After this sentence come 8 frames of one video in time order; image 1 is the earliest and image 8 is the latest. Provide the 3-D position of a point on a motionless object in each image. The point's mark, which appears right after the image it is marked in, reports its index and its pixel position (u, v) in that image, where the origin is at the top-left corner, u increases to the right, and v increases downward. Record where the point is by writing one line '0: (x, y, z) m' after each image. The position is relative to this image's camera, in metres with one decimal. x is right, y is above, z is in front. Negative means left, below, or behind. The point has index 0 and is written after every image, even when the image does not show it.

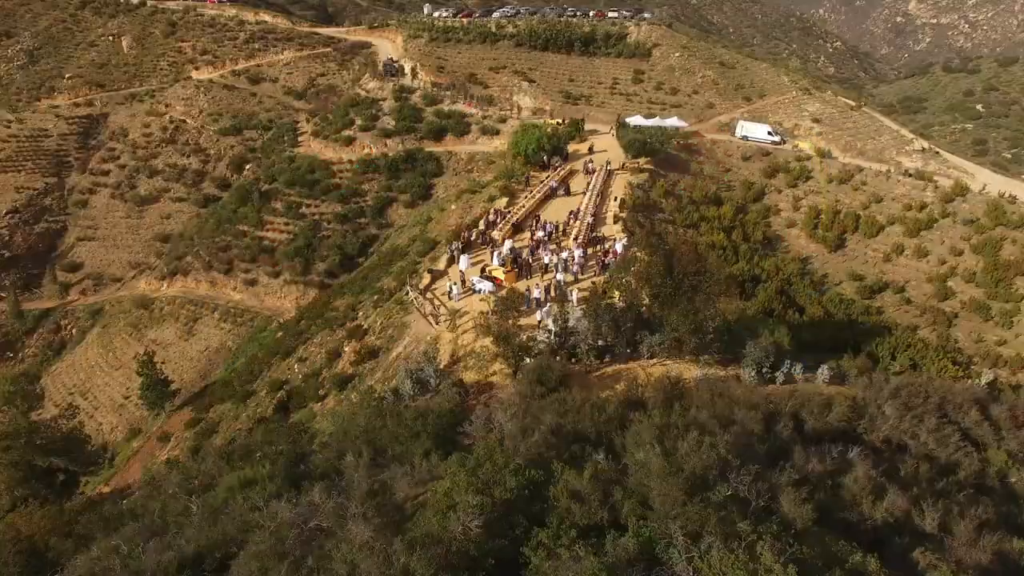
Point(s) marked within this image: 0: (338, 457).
0: (-4.7, -4.7, +17.3) m
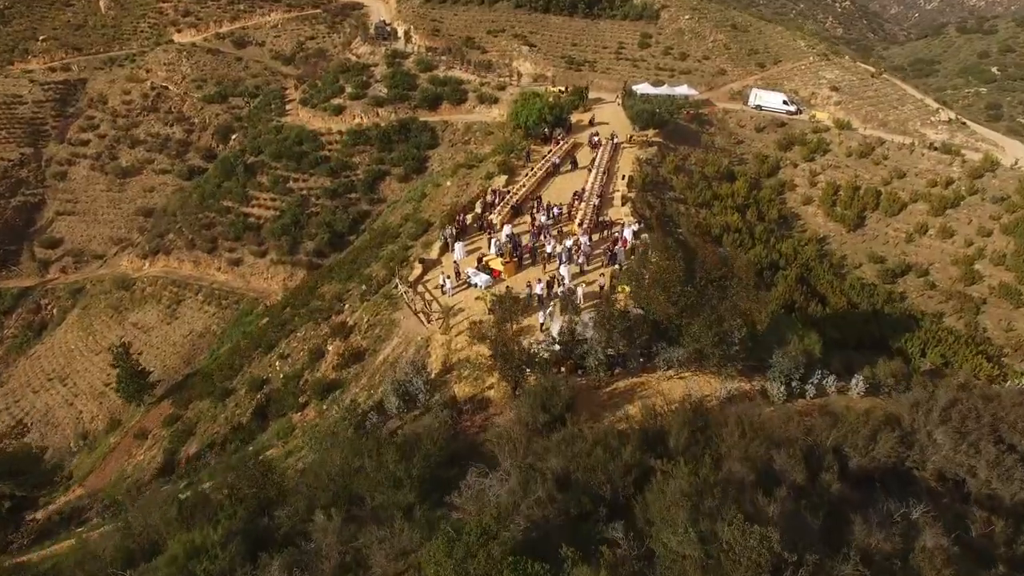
0: (-4.7, -5.1, +14.8) m
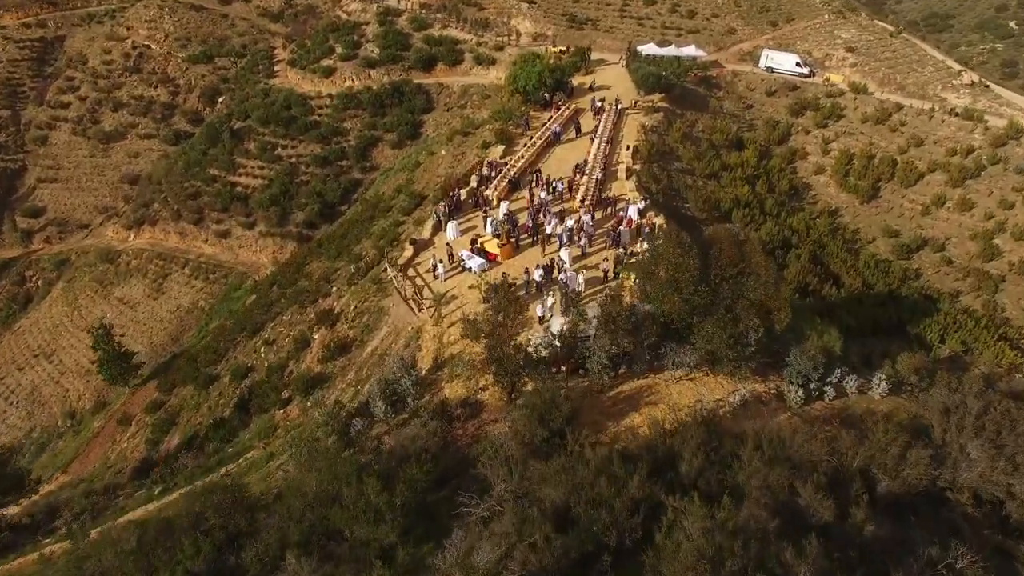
0: (-4.9, -5.4, +13.3) m
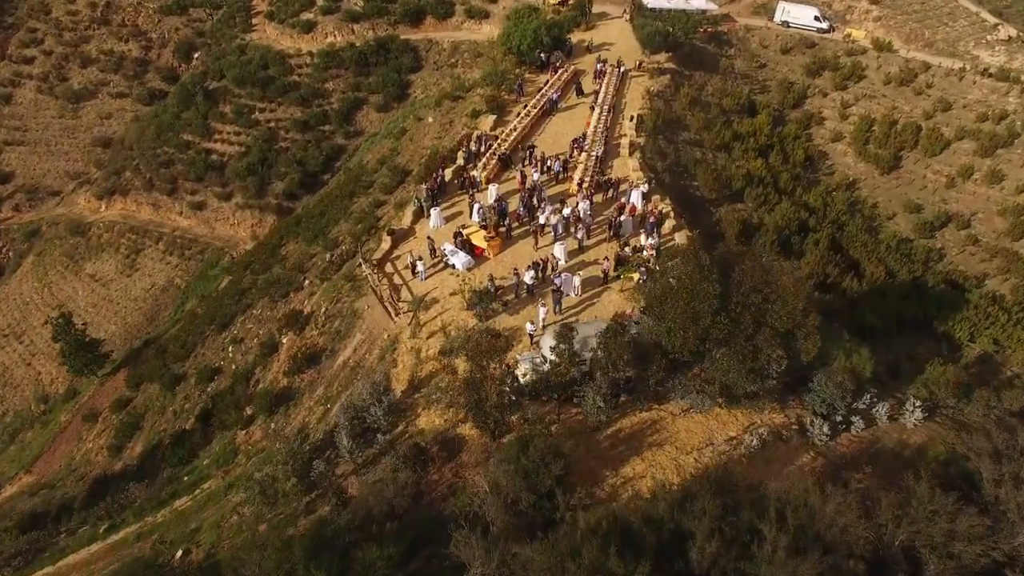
0: (-5.3, -6.4, +11.1) m
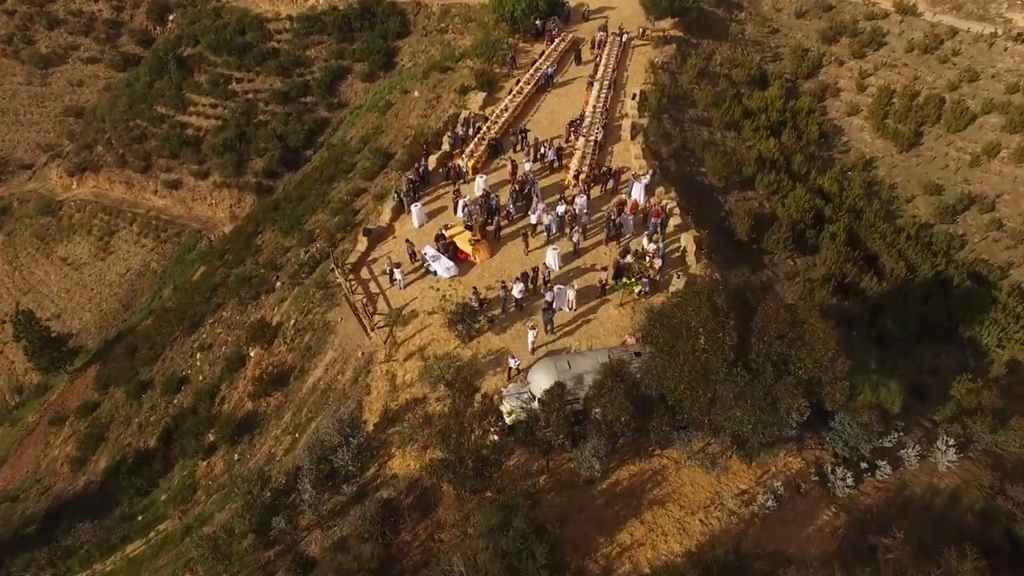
0: (-5.7, -7.6, +9.3) m
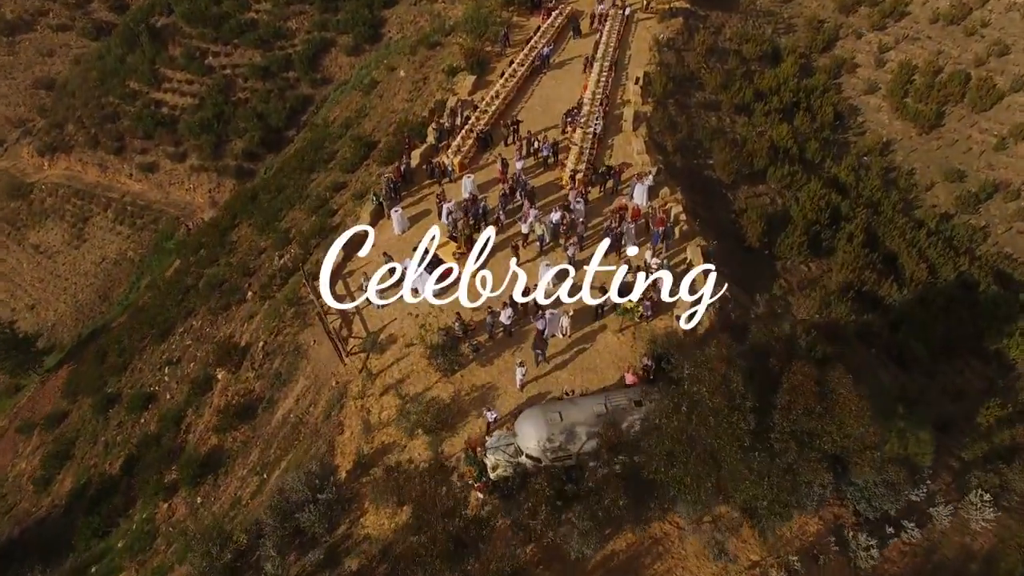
0: (-6.0, -8.9, +7.9) m
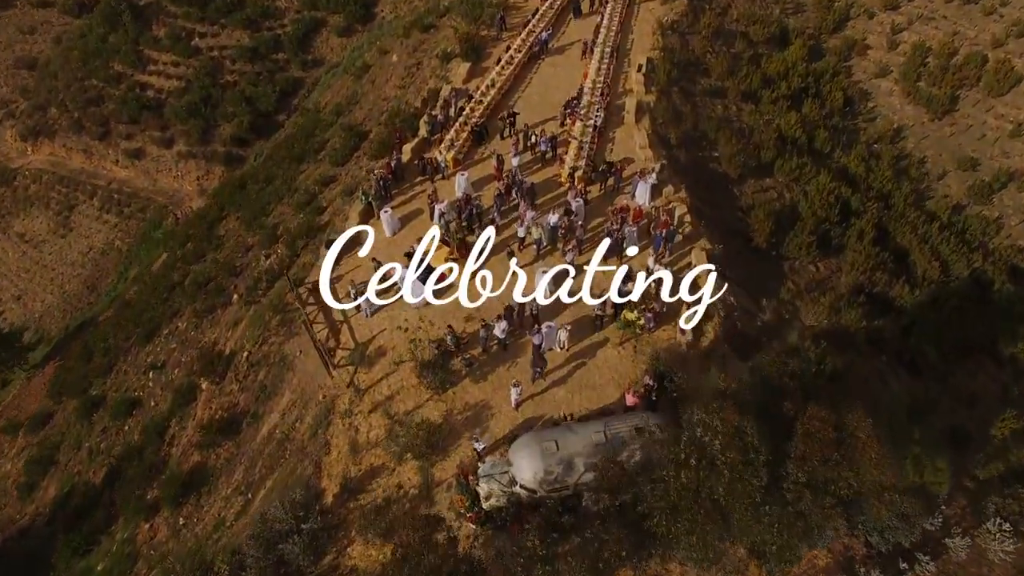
0: (-6.2, -9.6, +7.3) m
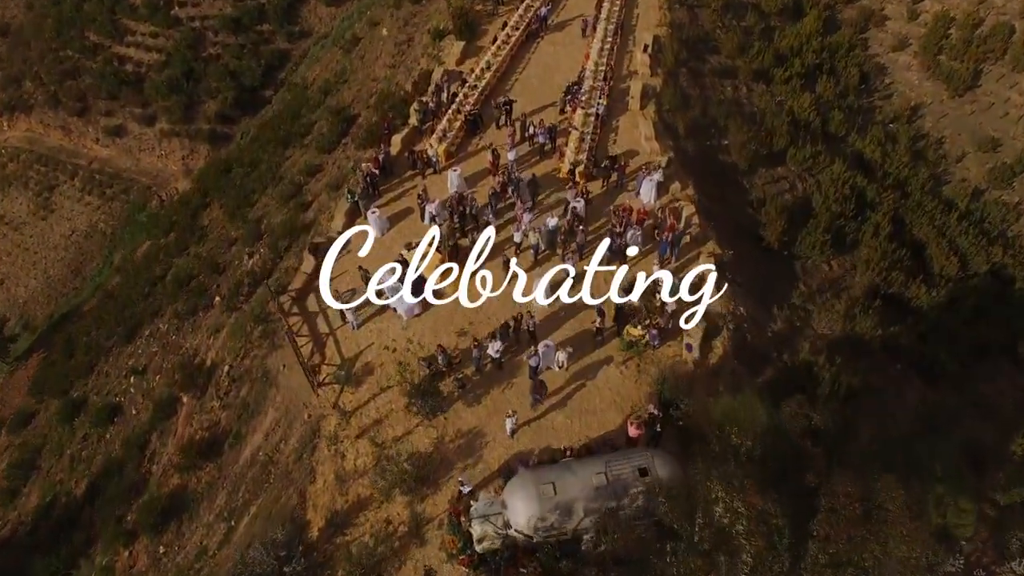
0: (-6.3, -10.6, +6.8) m
